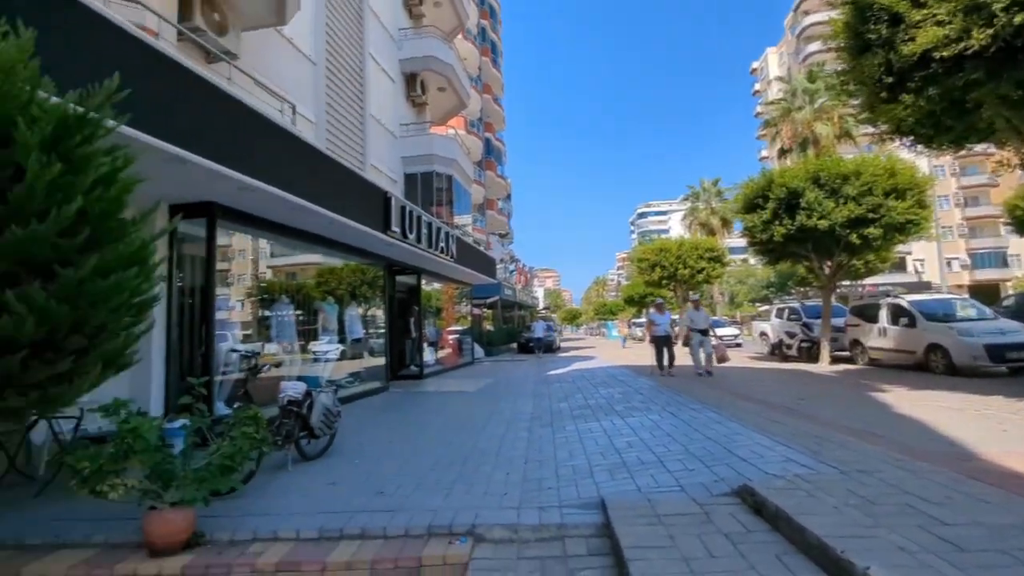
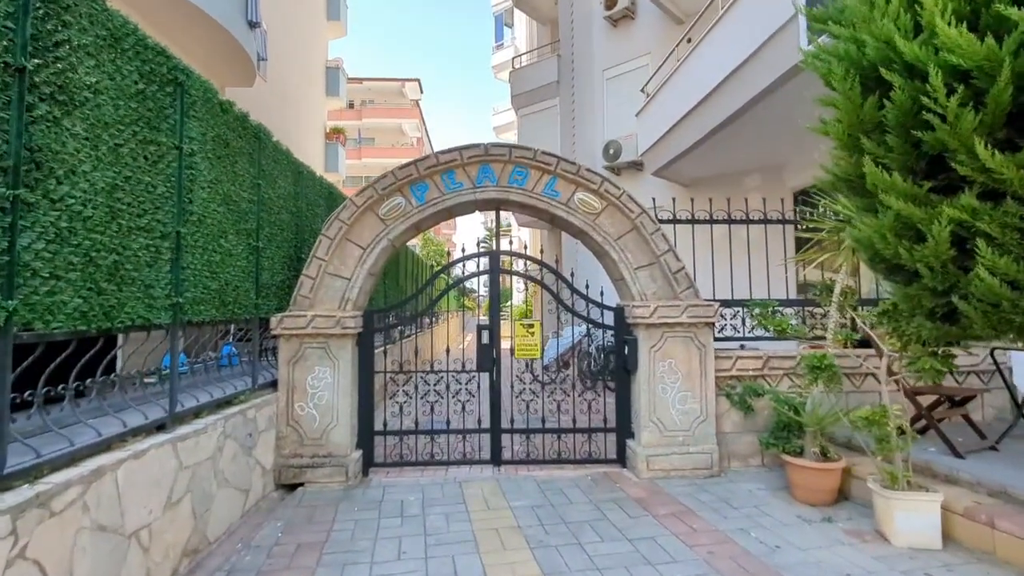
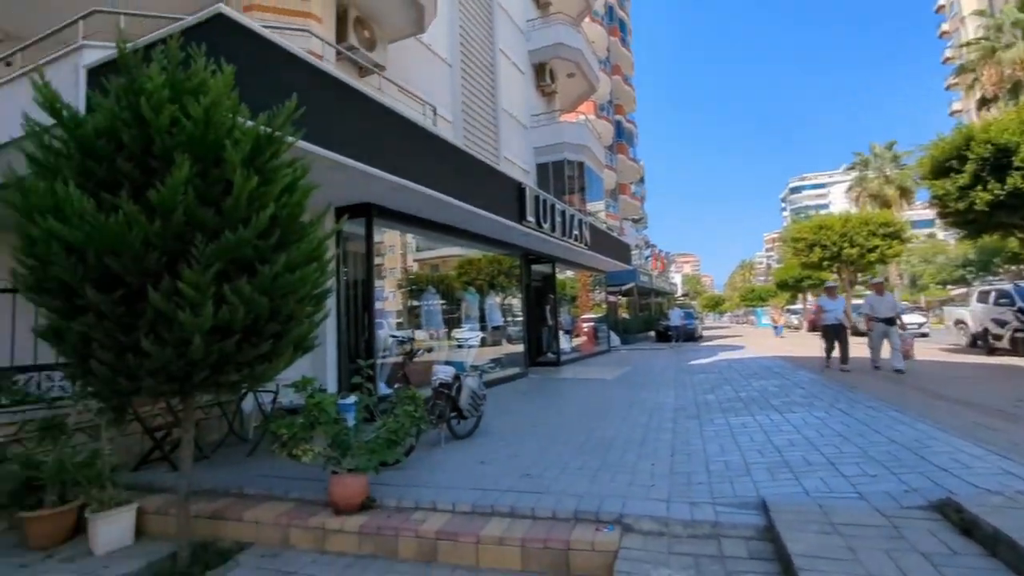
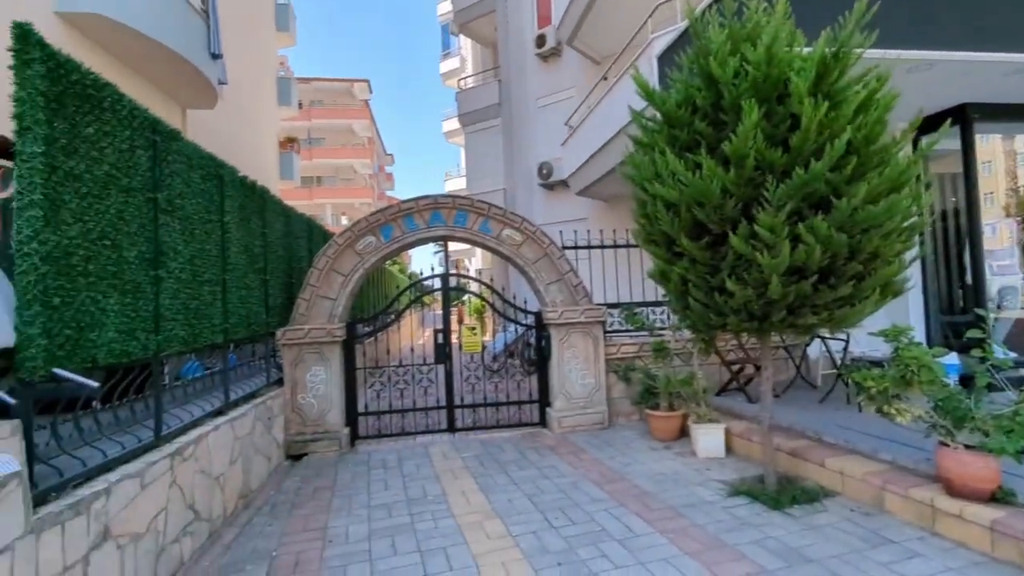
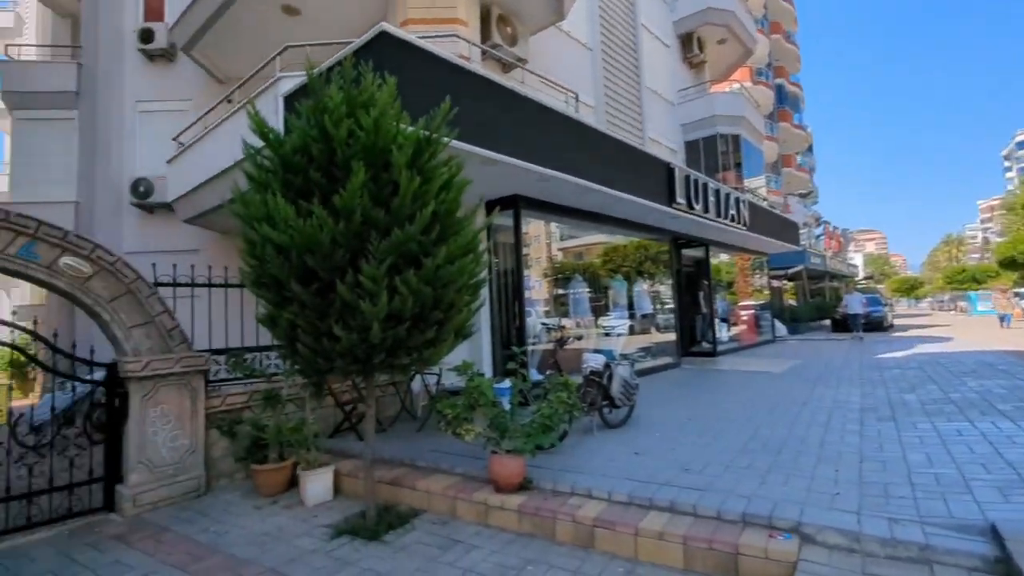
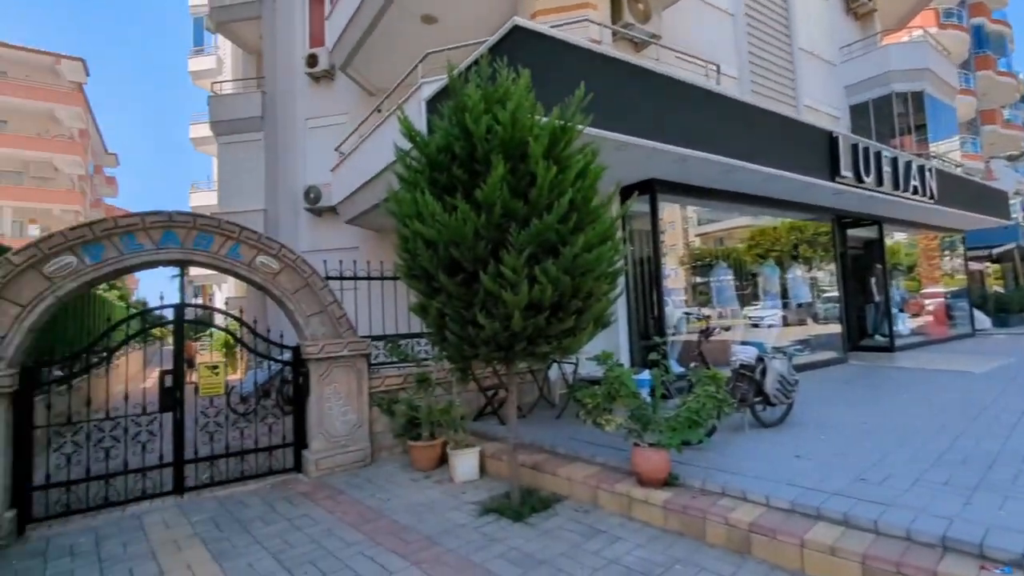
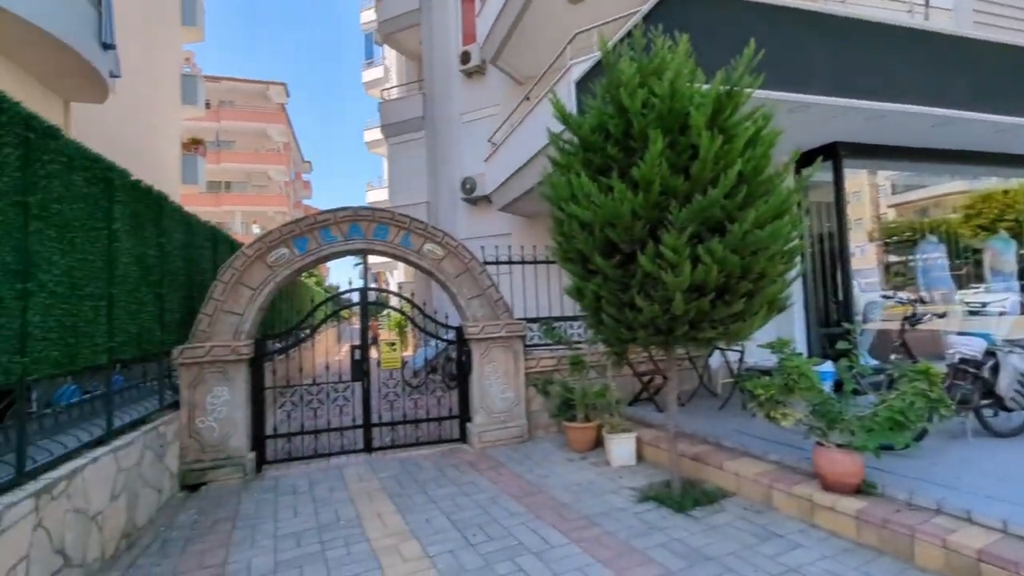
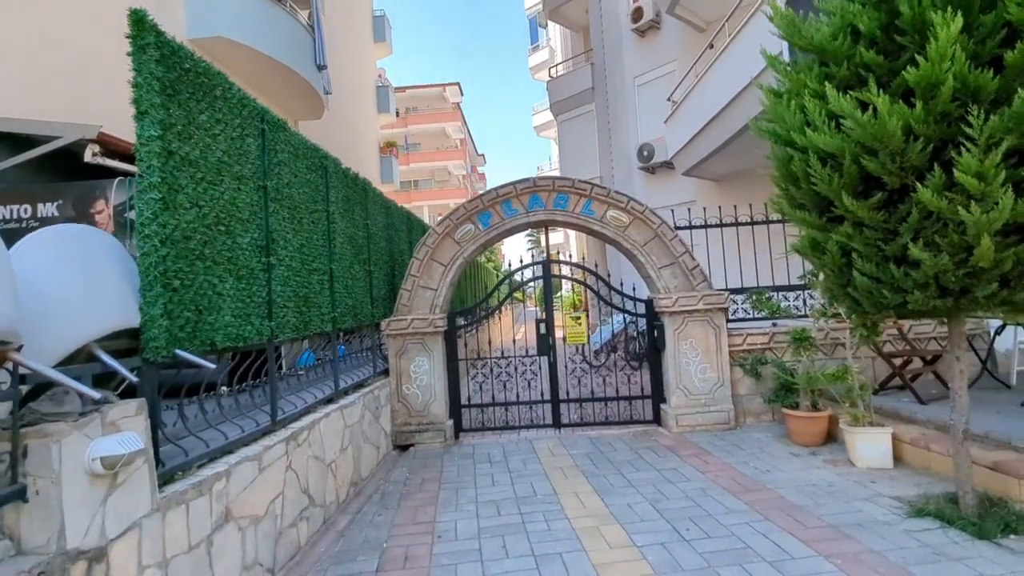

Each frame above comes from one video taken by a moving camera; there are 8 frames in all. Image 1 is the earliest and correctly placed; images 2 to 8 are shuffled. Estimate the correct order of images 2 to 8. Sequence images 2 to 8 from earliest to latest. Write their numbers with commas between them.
3, 5, 6, 7, 4, 8, 2
